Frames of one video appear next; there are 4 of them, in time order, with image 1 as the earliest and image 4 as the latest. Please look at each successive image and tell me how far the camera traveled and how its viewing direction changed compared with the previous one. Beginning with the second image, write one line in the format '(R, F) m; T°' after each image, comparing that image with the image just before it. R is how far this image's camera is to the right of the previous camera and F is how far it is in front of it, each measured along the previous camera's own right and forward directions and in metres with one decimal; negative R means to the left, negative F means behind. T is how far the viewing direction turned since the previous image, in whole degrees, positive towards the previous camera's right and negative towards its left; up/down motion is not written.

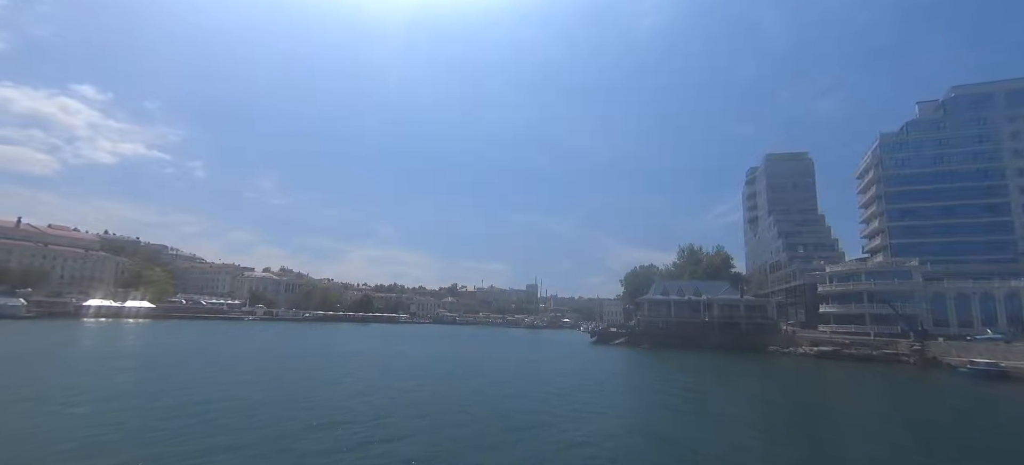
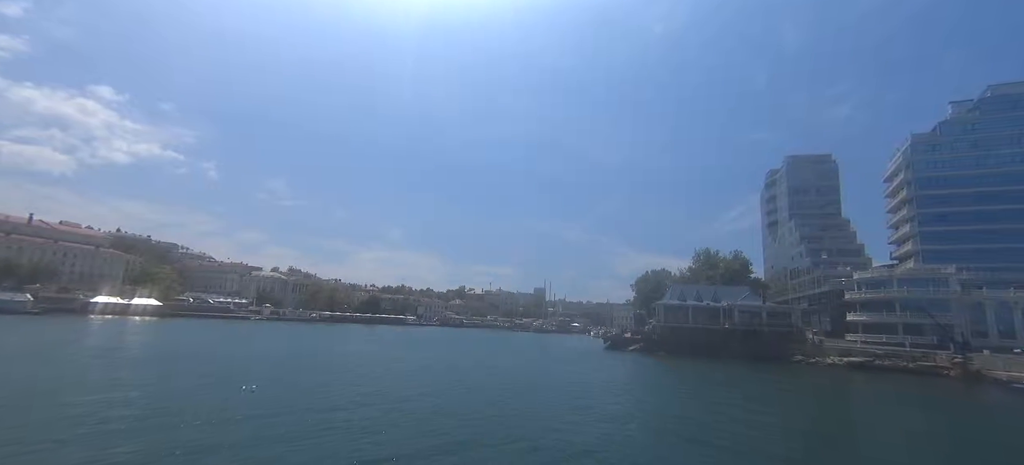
(-0.2, +1.0) m; -1°
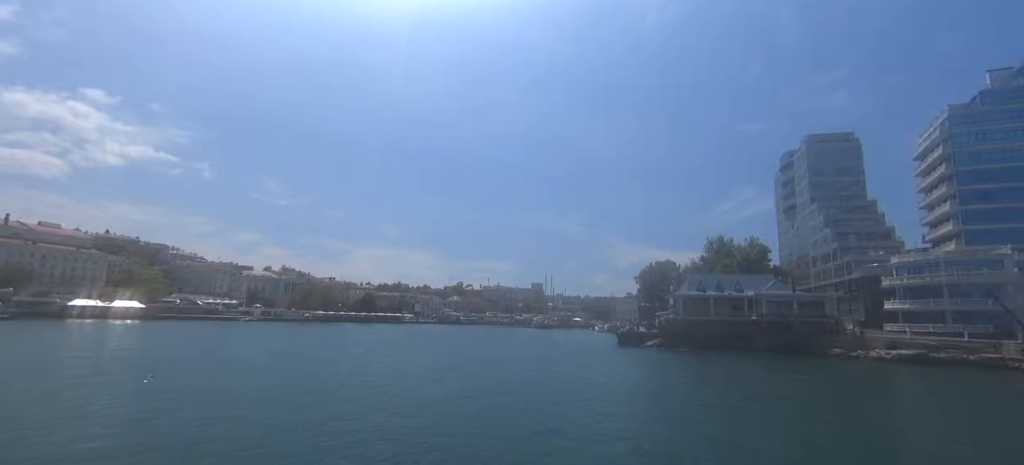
(-0.4, +2.3) m; 0°
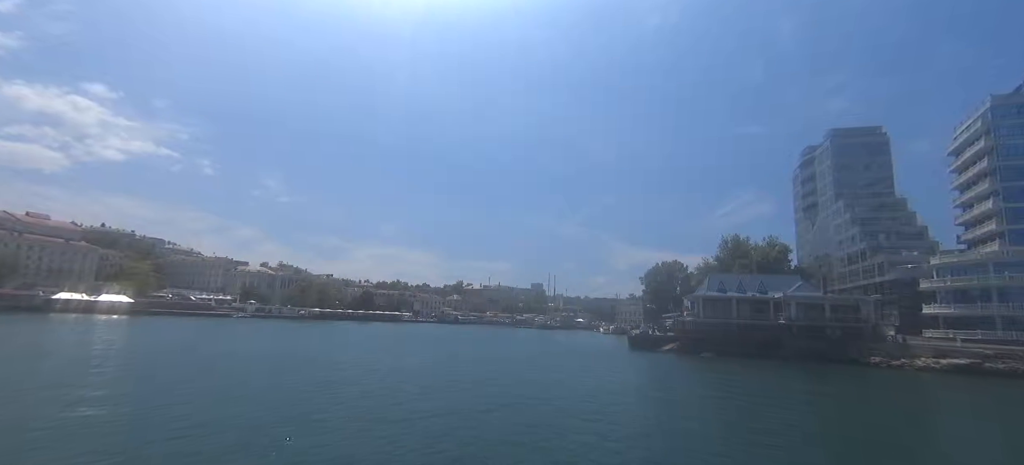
(-0.4, +1.8) m; 0°
